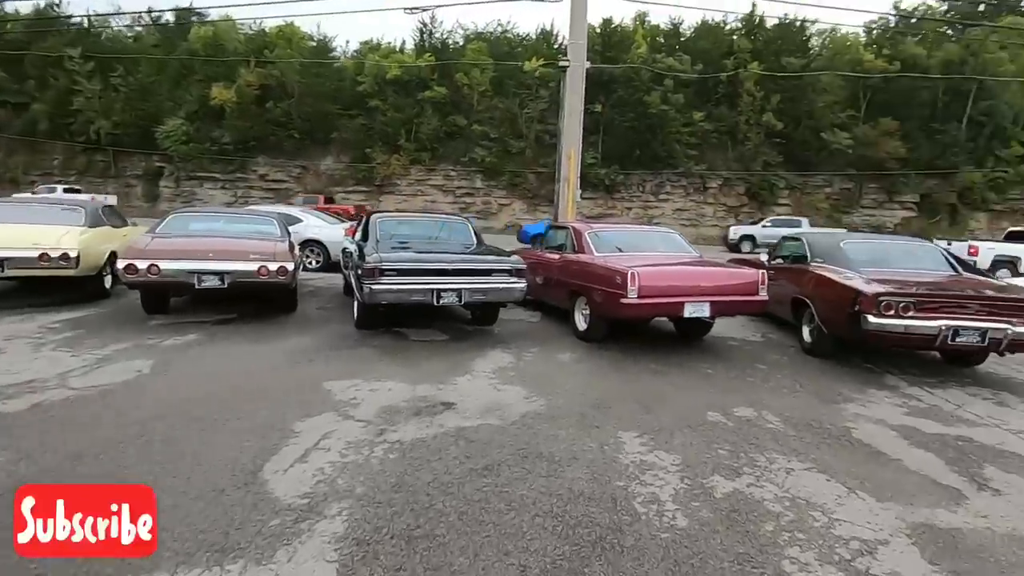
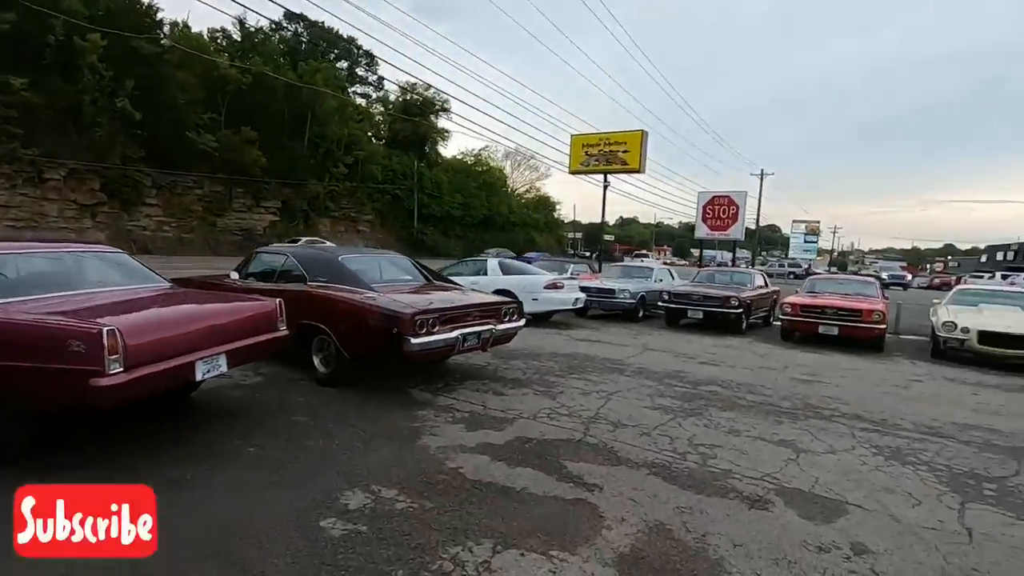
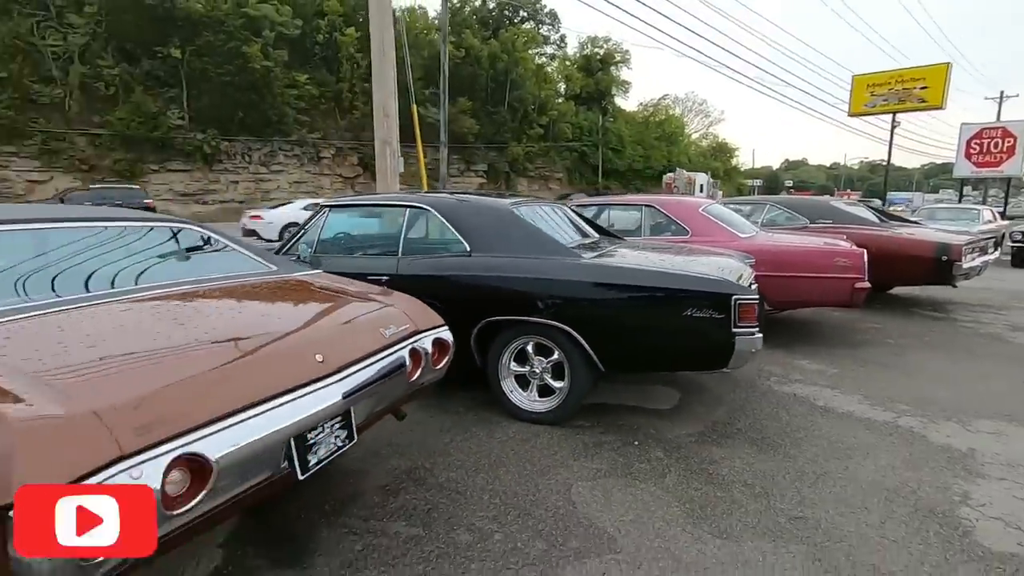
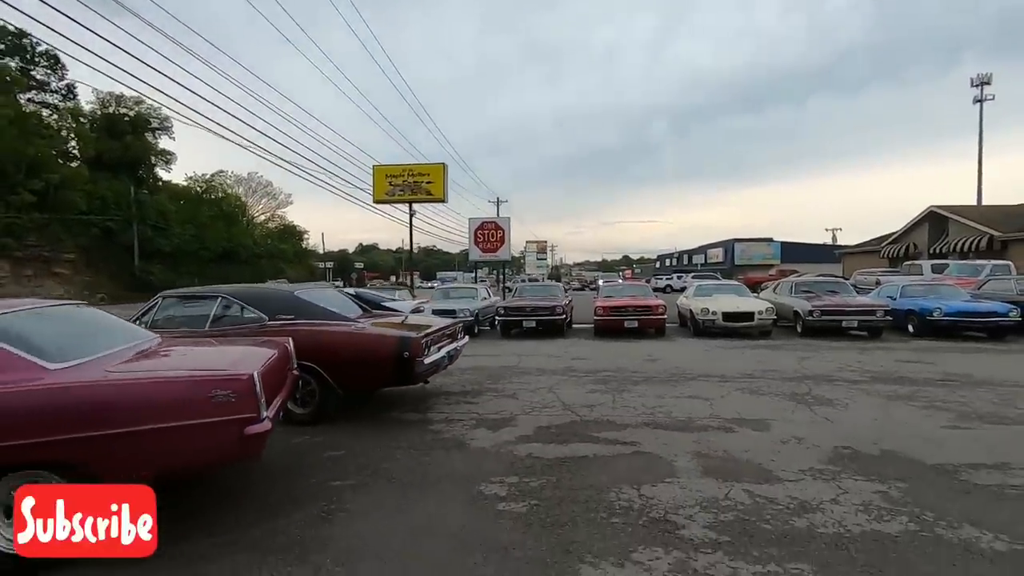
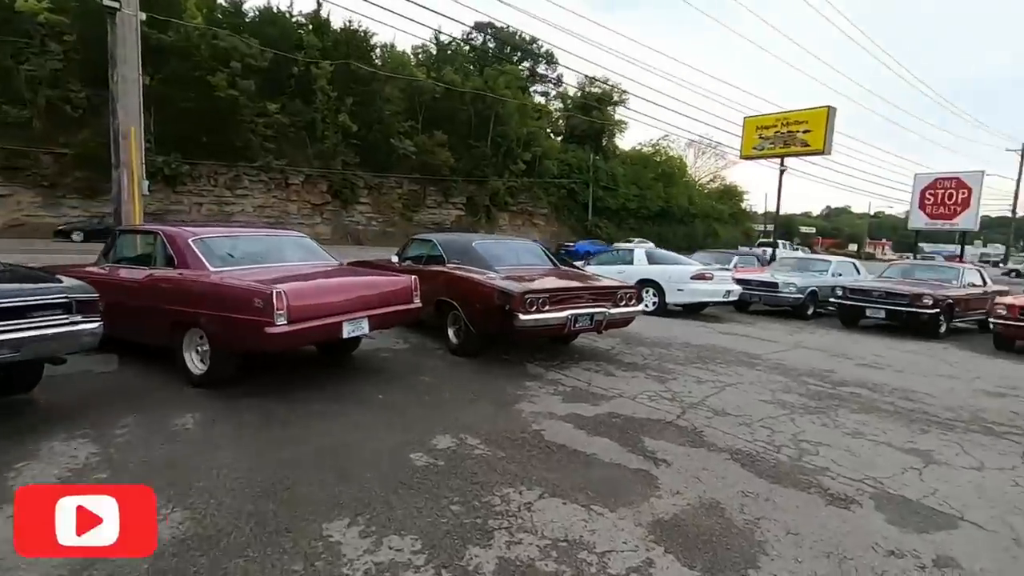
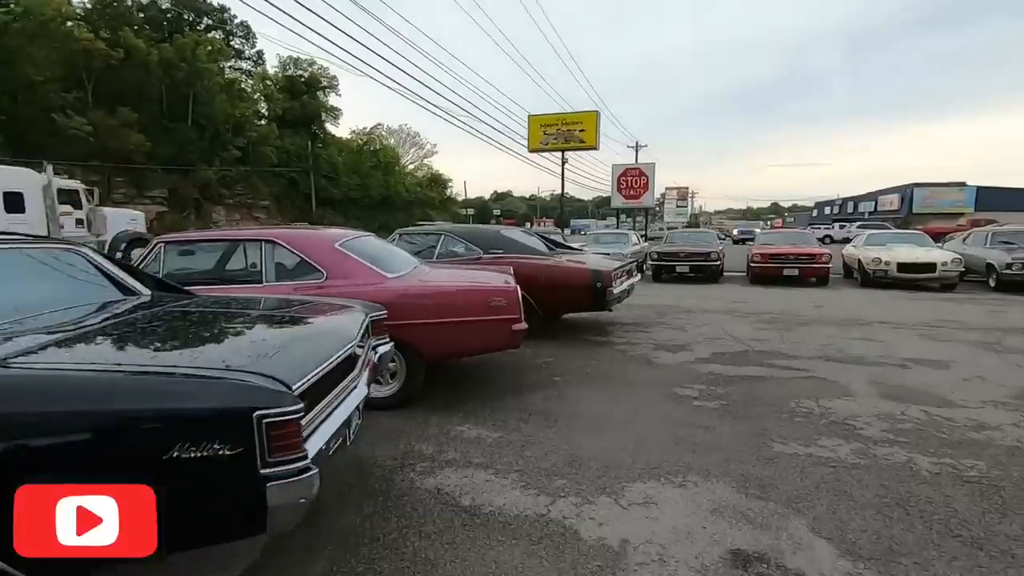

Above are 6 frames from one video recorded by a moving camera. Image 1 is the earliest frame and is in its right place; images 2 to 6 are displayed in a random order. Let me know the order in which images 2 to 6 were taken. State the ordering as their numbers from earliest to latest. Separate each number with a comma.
5, 2, 4, 6, 3
